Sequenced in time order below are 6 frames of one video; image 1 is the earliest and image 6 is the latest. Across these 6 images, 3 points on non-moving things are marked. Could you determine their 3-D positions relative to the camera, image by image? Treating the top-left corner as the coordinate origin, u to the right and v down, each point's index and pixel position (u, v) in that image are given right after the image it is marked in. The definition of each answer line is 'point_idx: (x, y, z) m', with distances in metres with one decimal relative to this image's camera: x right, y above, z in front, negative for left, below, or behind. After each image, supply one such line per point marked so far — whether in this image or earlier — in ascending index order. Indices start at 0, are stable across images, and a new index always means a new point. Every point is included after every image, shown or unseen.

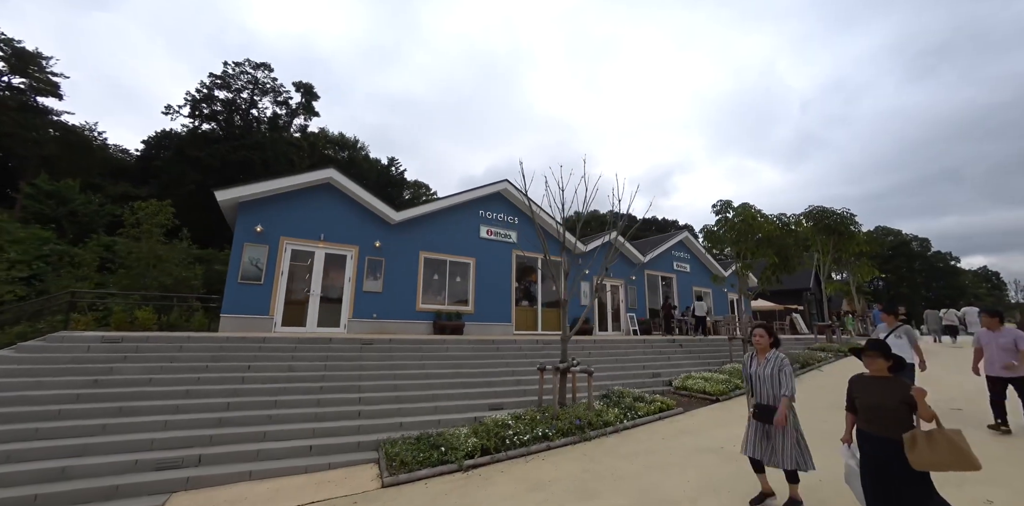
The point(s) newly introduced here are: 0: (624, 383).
0: (+2.7, -3.2, +9.7) m
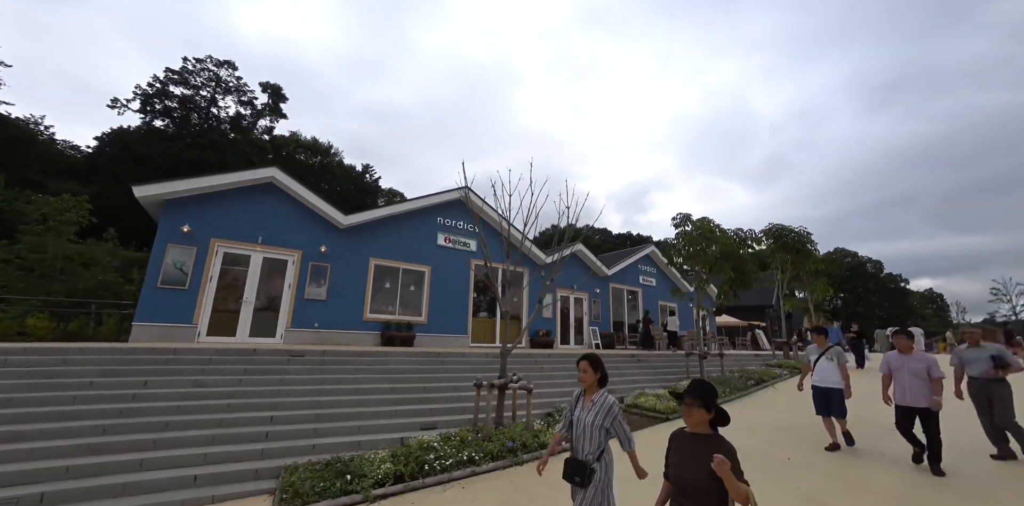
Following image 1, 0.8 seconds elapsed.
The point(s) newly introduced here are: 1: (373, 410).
0: (+1.4, -3.4, +9.2) m
1: (-2.6, -2.9, +7.4) m
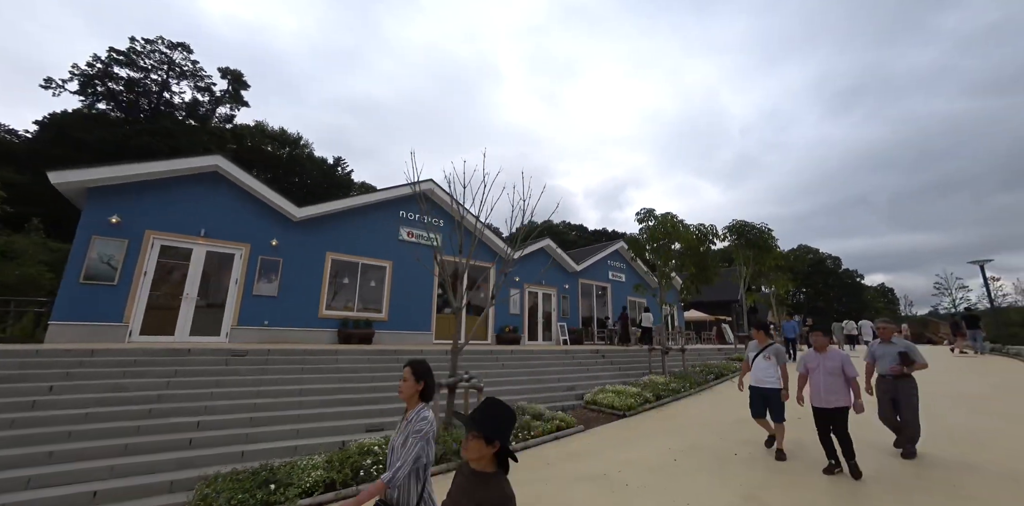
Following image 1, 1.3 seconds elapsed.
0: (+0.4, -3.3, +9.0) m
1: (-3.4, -2.8, +7.0) m
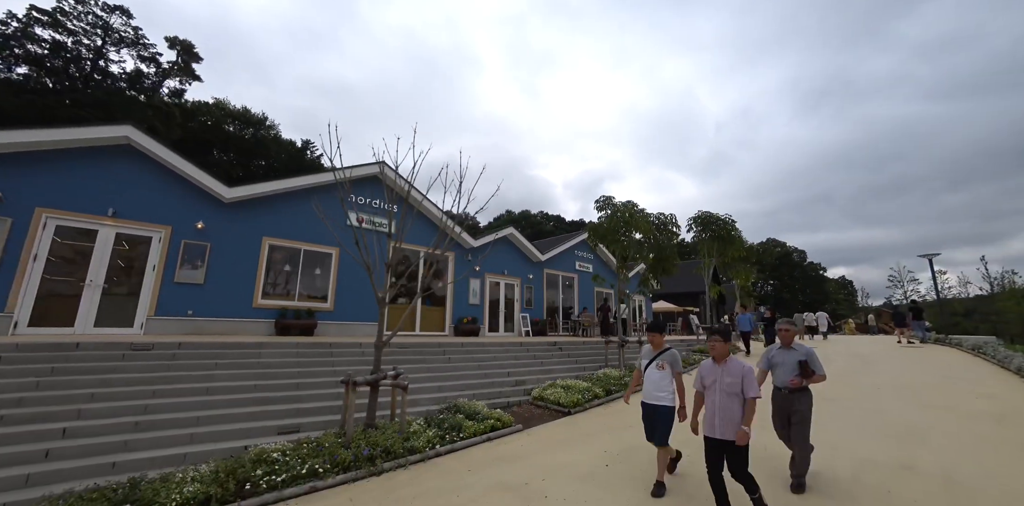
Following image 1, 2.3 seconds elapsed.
0: (-0.8, -3.0, +8.5) m
1: (-4.6, -2.5, +6.3) m
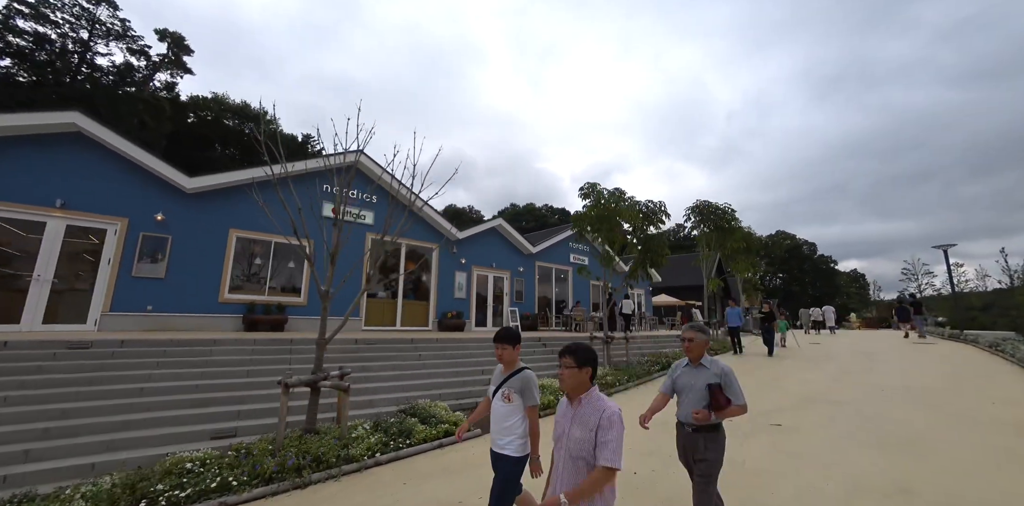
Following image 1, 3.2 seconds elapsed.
0: (-1.5, -2.8, +7.9) m
1: (-5.2, -2.4, +5.8) m
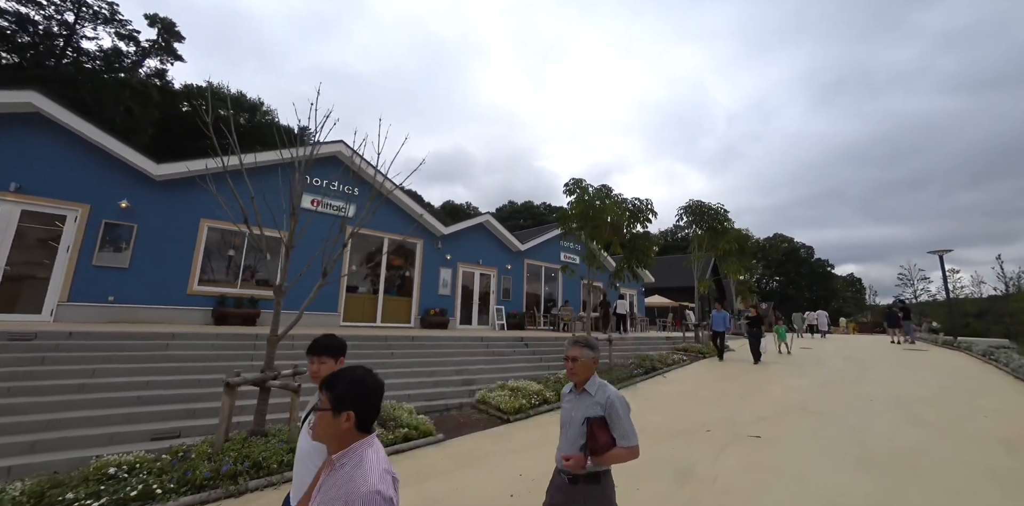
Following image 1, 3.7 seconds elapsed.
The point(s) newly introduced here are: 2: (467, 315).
0: (-2.0, -2.7, +7.6) m
1: (-5.8, -2.2, +5.4) m
2: (-1.8, -2.4, +15.7) m
